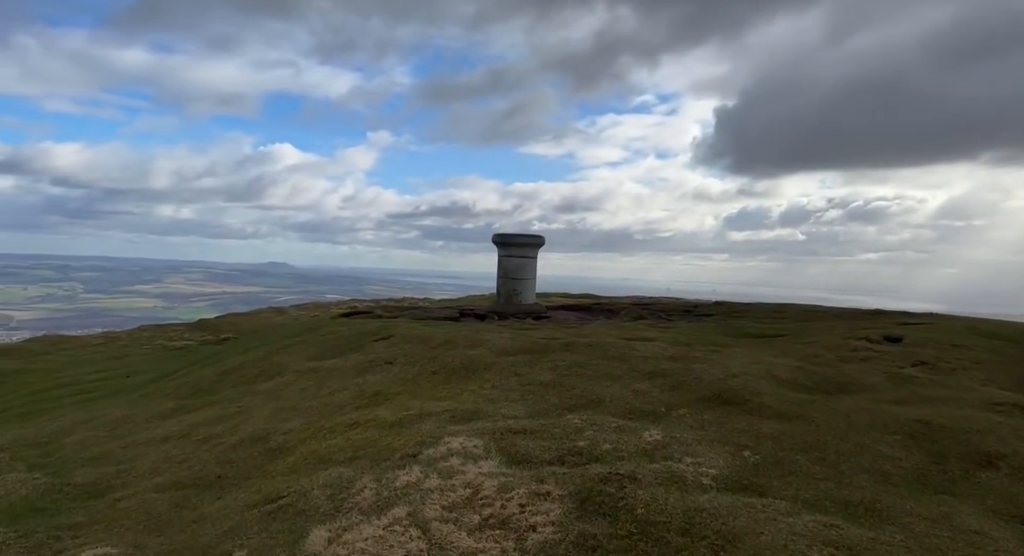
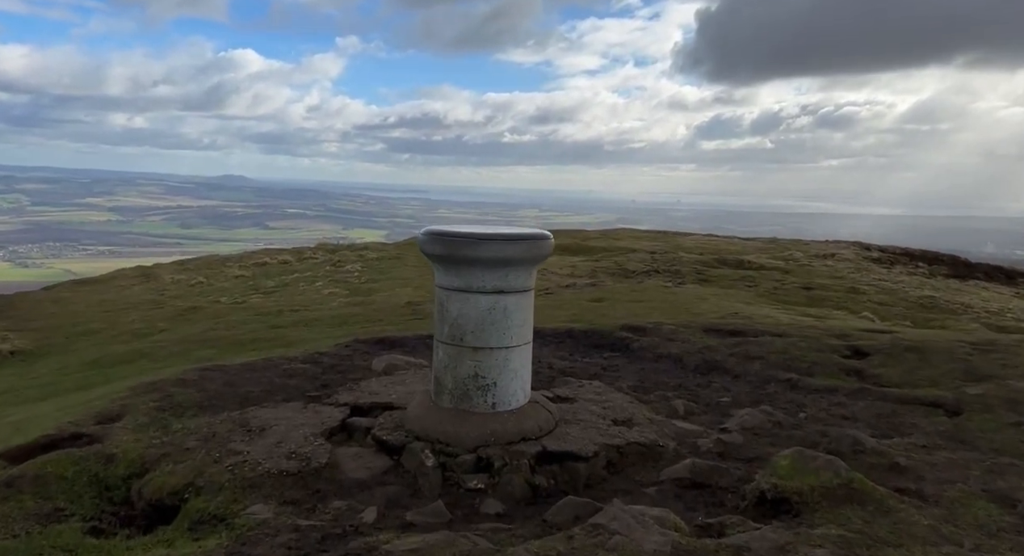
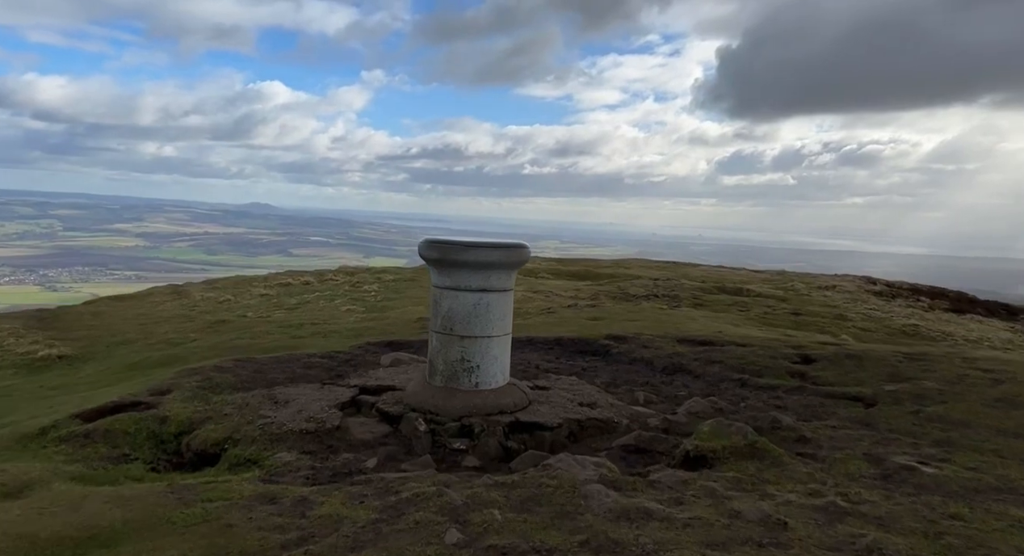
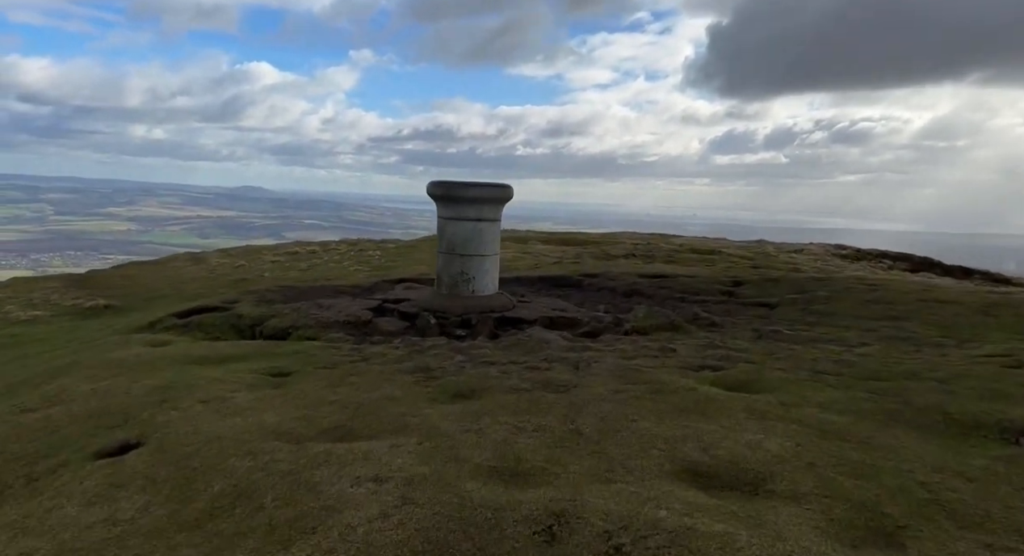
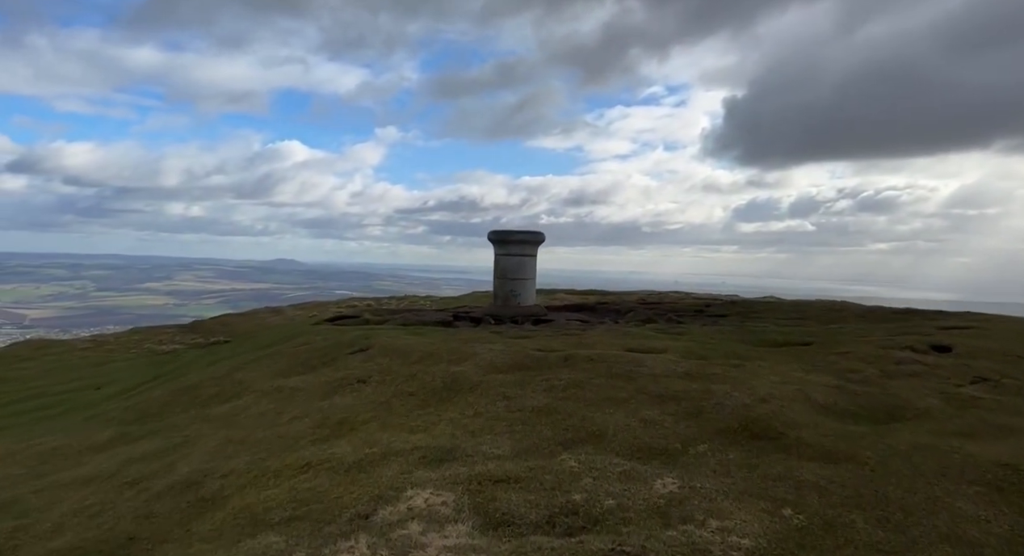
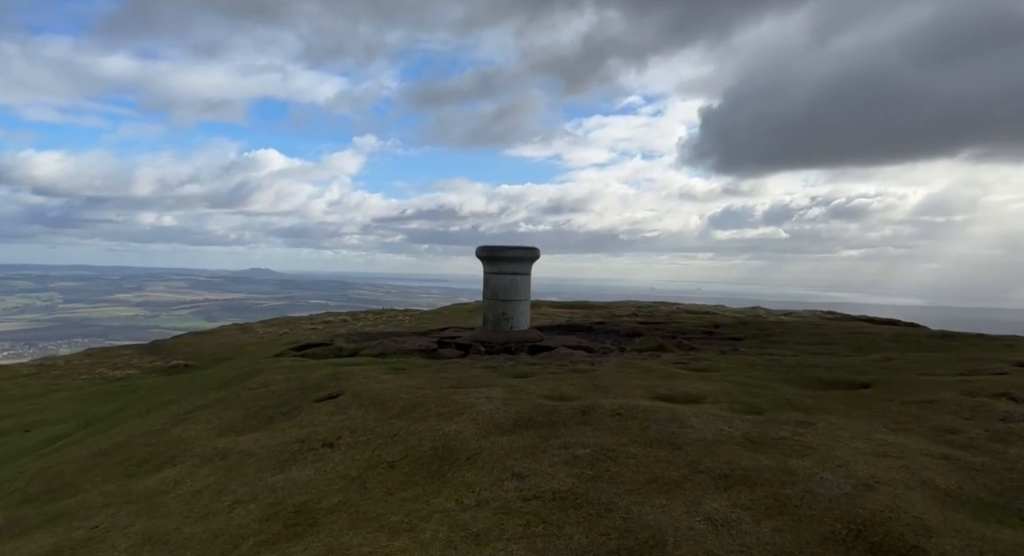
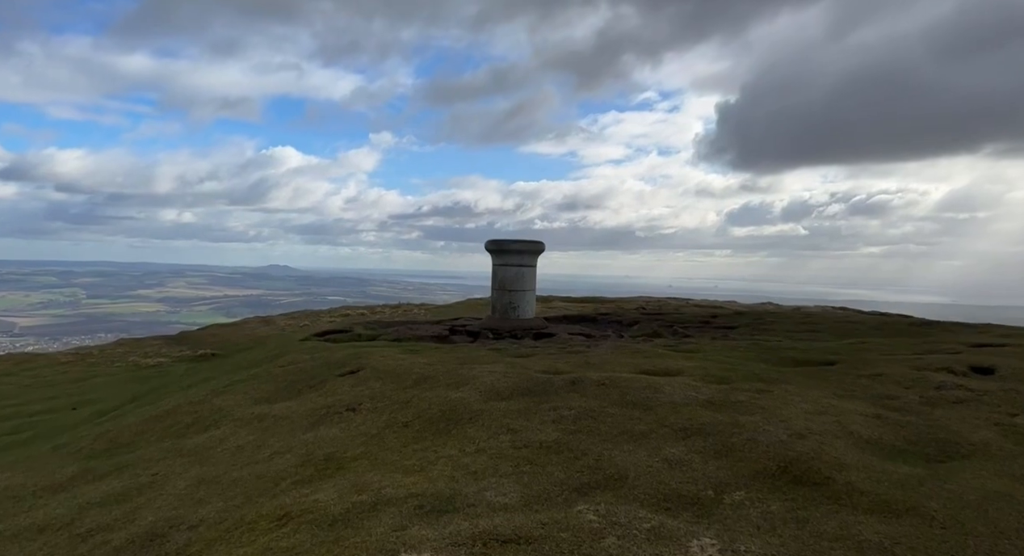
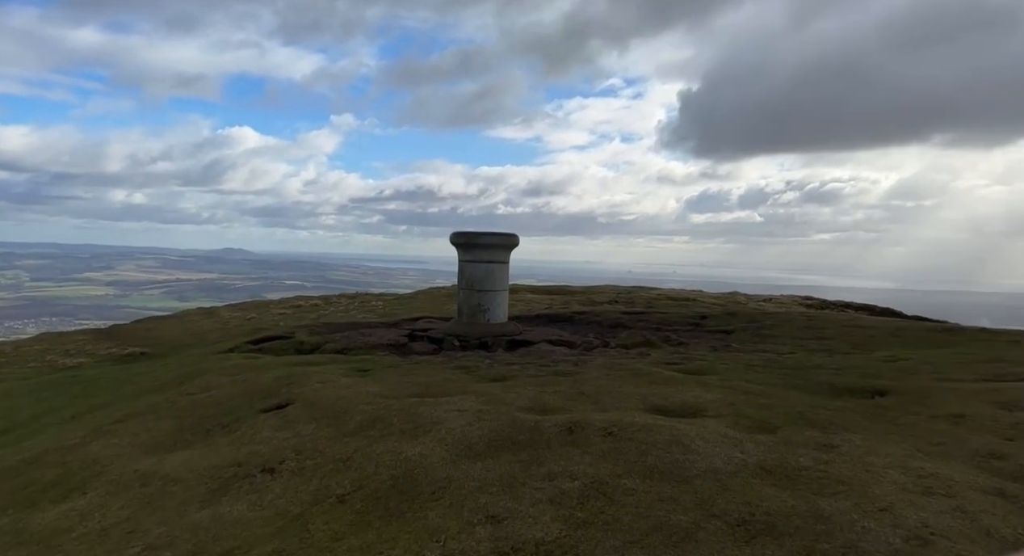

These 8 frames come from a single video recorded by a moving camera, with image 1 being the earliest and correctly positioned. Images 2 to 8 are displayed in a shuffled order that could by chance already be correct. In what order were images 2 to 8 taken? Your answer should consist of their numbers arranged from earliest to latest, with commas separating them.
5, 7, 6, 8, 4, 3, 2
